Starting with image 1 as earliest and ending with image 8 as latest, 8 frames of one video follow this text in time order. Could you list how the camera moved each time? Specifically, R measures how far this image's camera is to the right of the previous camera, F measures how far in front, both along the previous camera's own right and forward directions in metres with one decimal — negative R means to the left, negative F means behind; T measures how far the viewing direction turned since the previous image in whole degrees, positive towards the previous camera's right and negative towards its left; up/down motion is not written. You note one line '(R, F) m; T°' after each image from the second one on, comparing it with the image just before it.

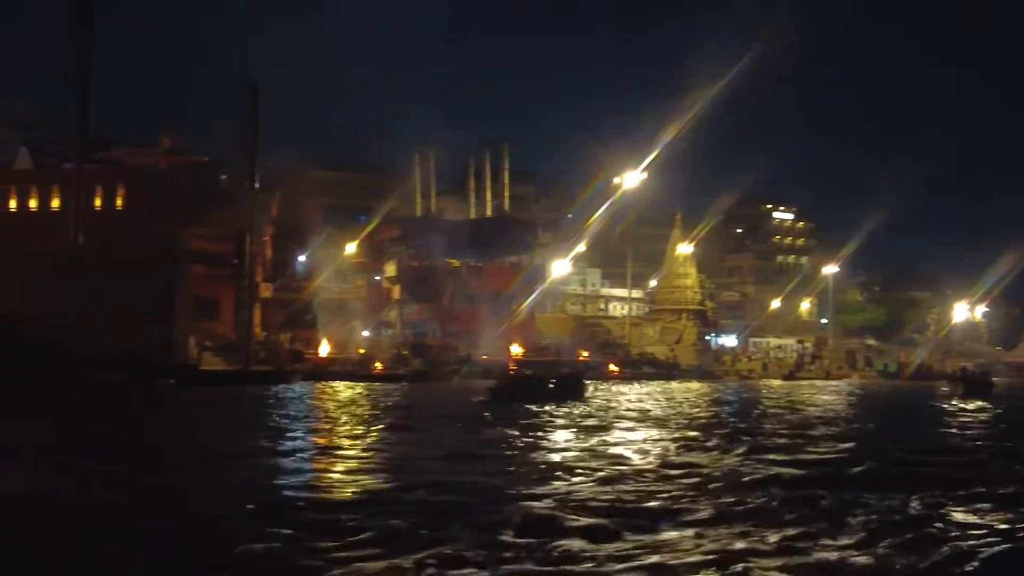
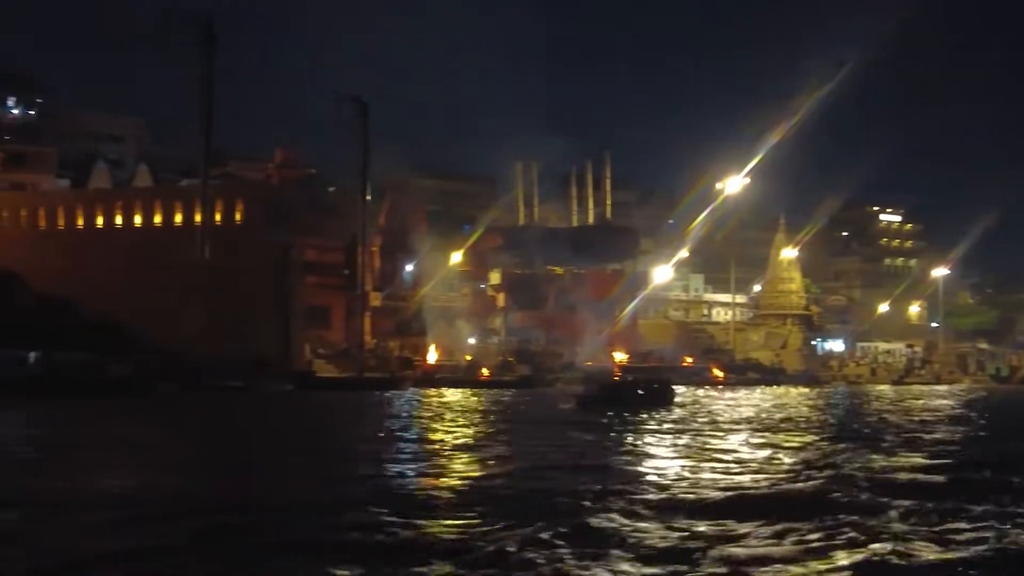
(-0.1, -0.6) m; -5°
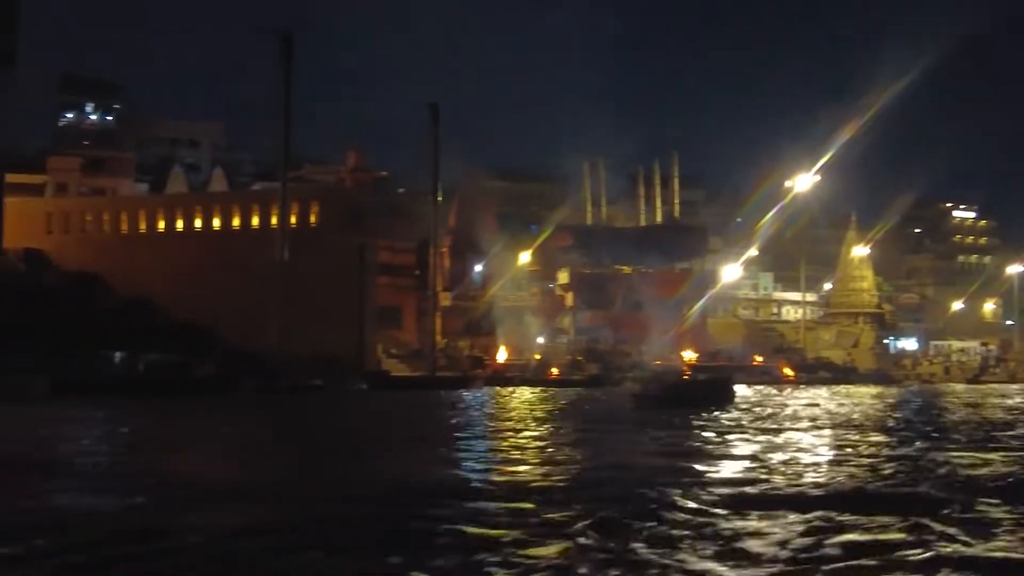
(-0.2, -0.3) m; -3°
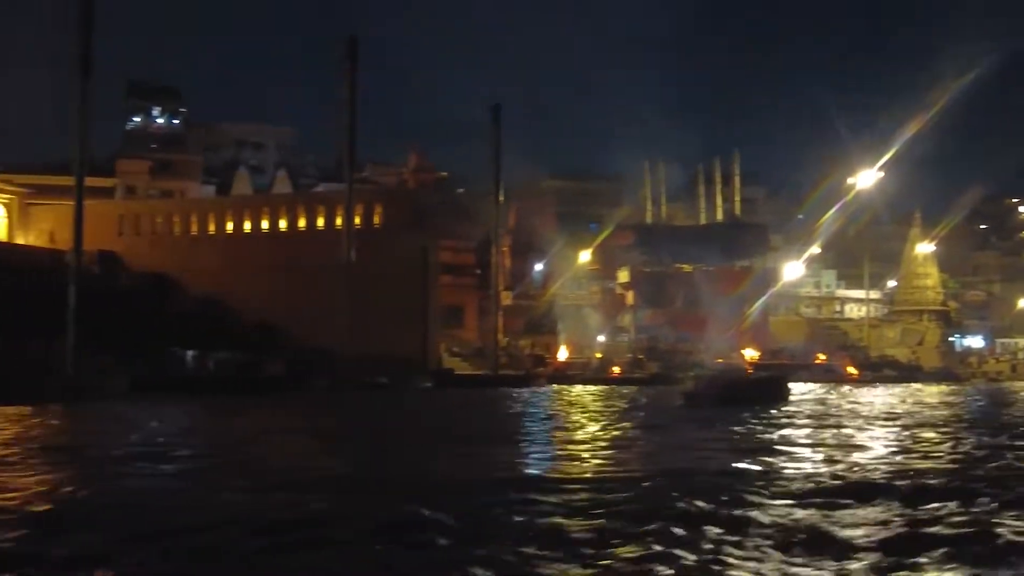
(-0.1, -0.2) m; -3°
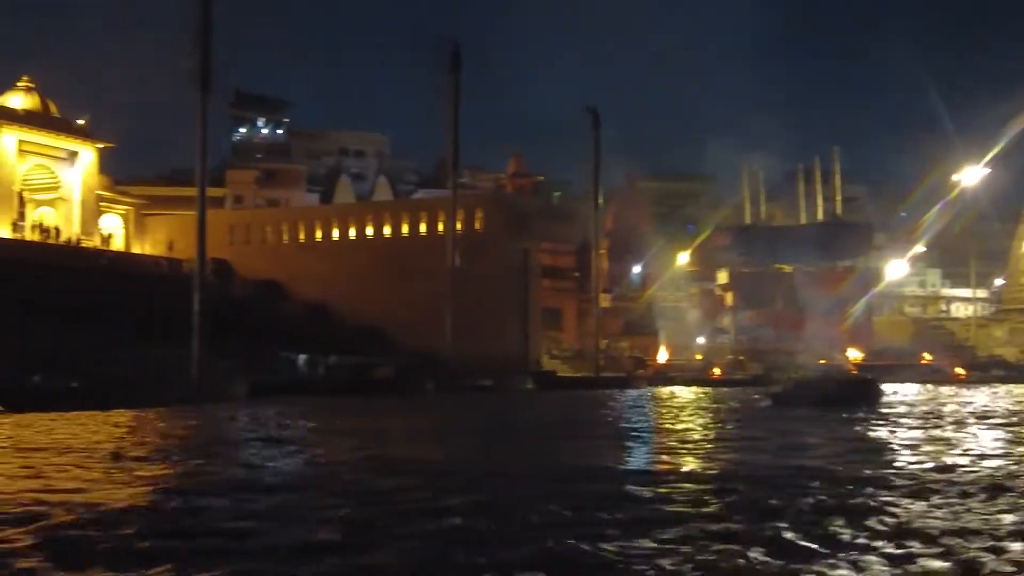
(-0.2, -0.4) m; -5°
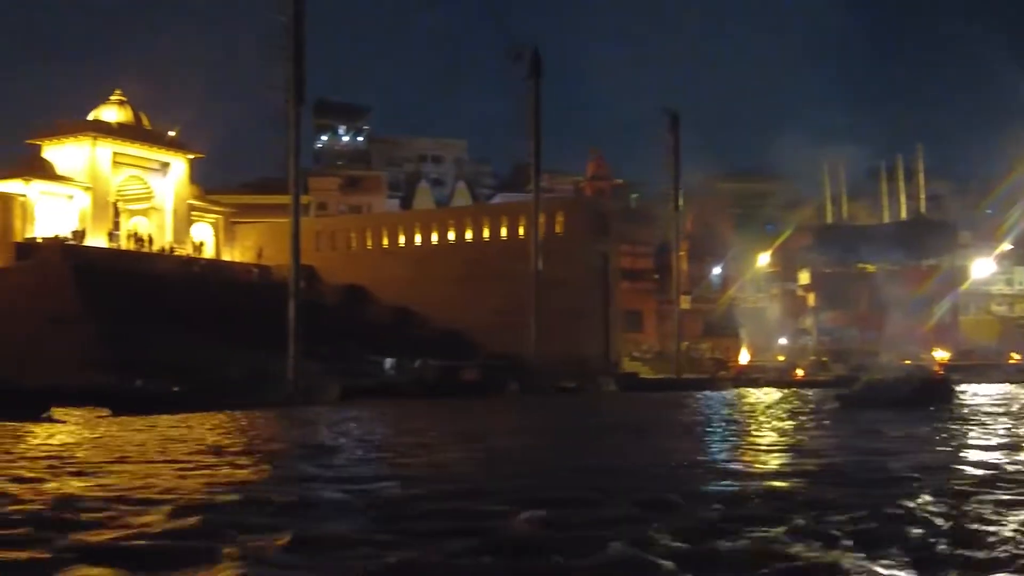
(-0.2, -0.3) m; -4°
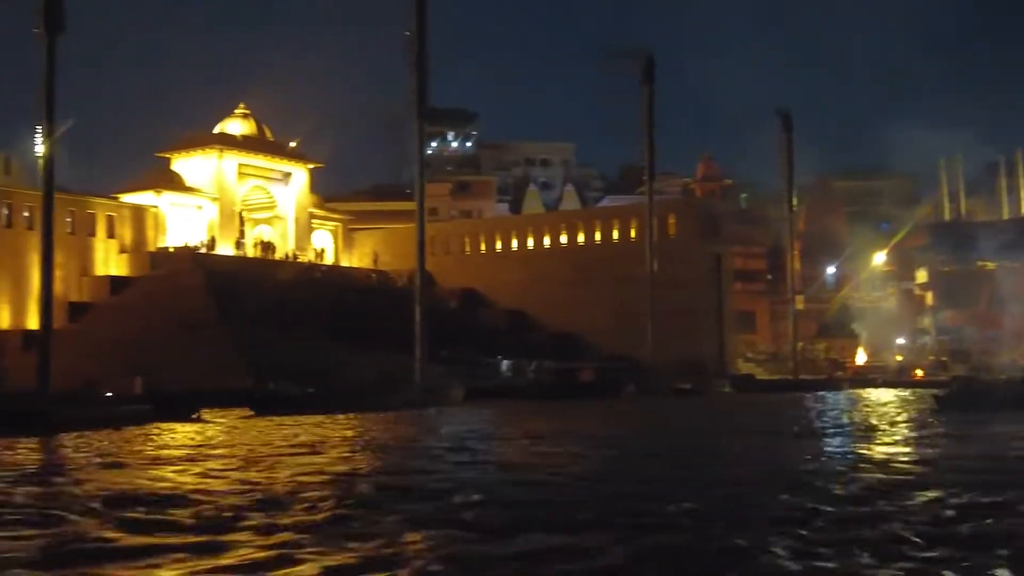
(-0.3, -0.5) m; -5°
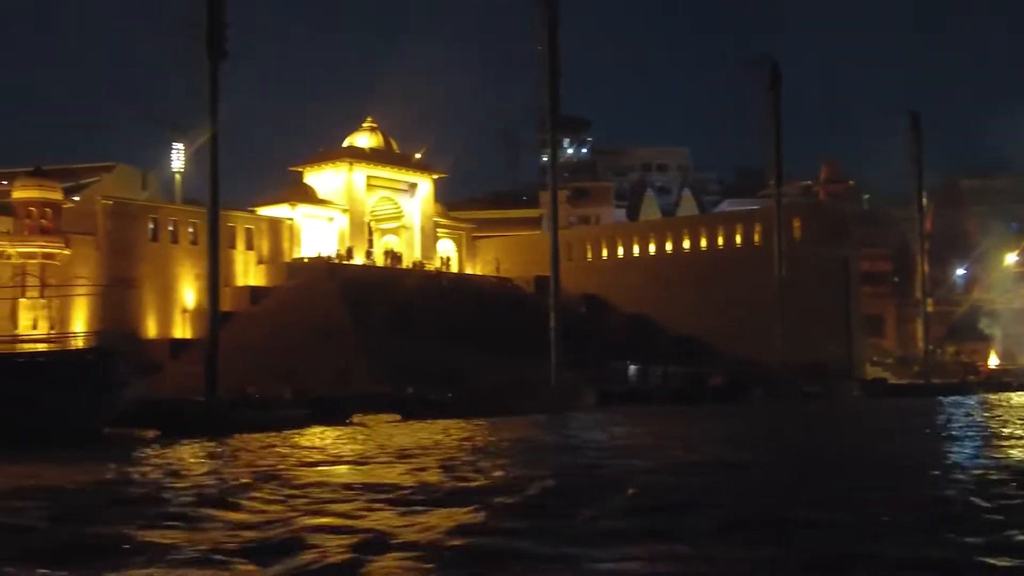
(-0.4, -0.5) m; -5°
